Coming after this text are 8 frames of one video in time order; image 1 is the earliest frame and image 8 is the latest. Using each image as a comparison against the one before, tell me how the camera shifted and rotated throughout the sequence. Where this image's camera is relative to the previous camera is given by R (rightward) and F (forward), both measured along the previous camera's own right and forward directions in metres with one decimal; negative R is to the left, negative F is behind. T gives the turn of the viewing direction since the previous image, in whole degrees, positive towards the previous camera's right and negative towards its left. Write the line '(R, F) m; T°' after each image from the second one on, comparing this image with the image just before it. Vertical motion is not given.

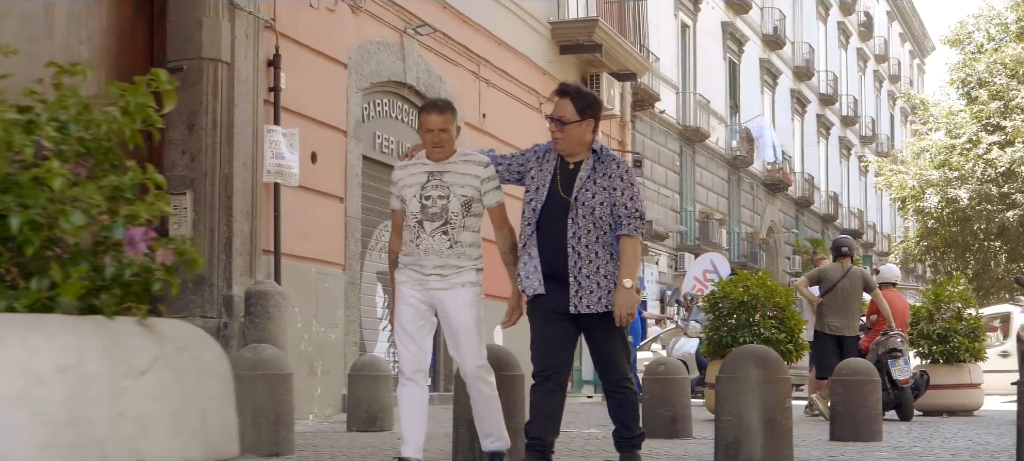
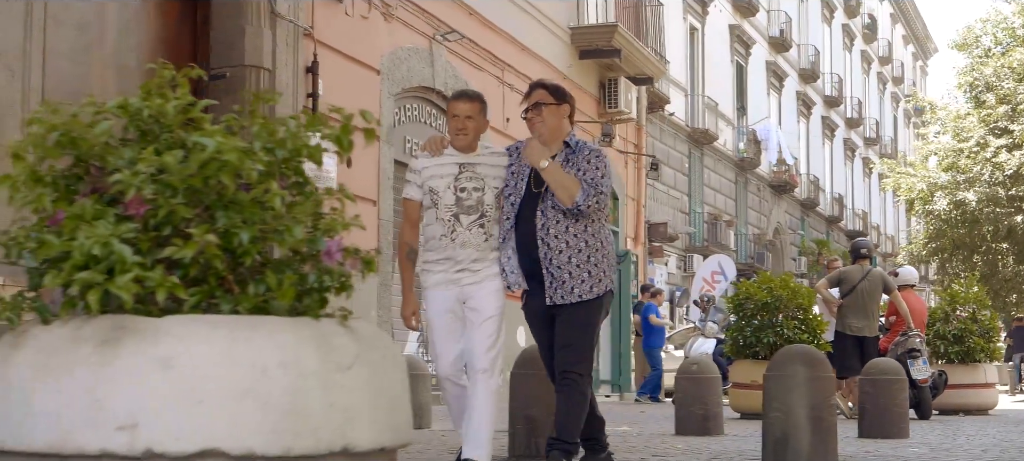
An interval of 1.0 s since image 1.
(-0.3, -0.3) m; 0°
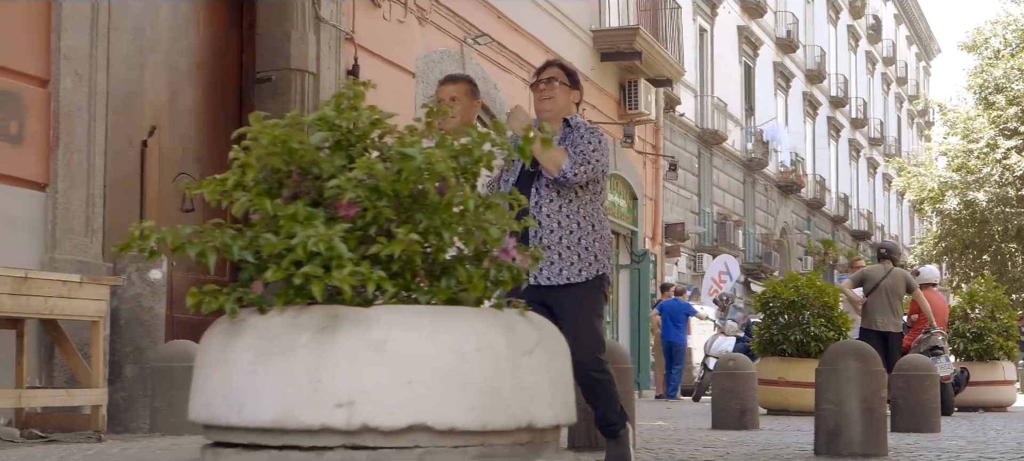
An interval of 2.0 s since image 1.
(-0.3, -0.3) m; 0°
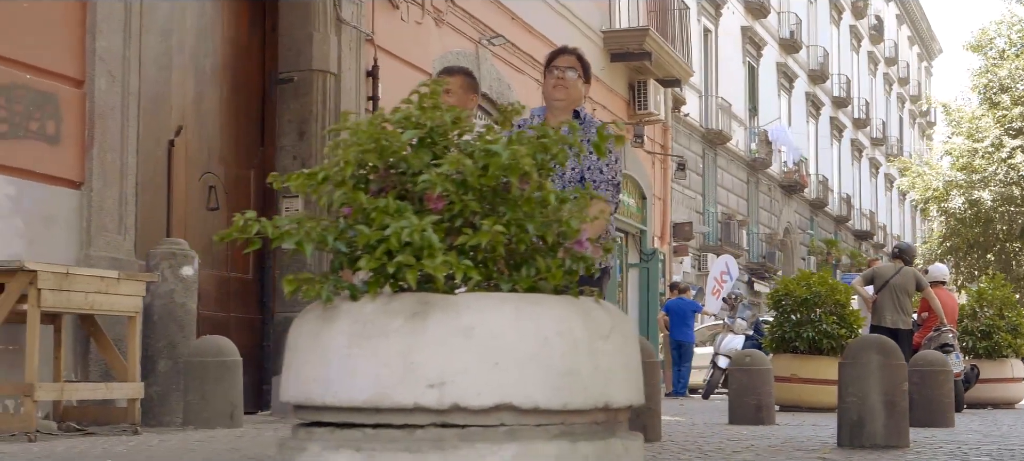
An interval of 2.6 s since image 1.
(-0.2, -0.2) m; 0°
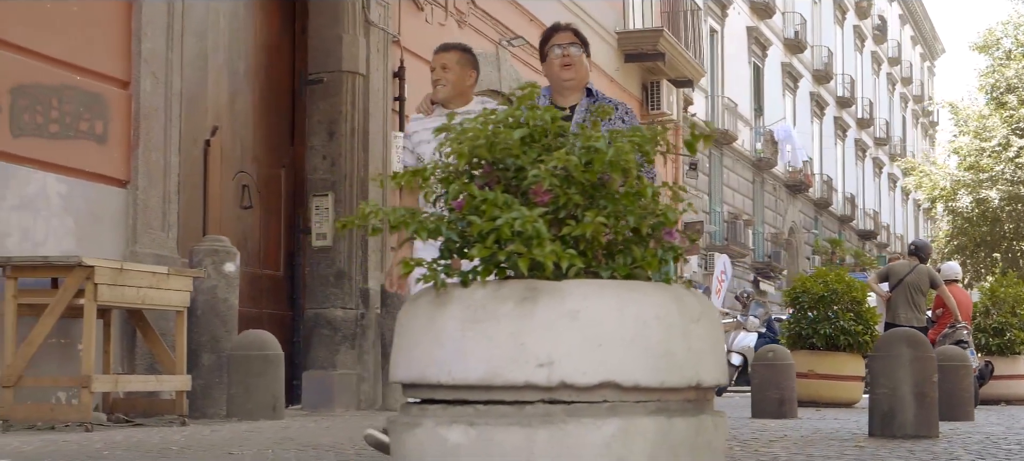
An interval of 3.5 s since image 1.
(-0.2, -0.2) m; 0°
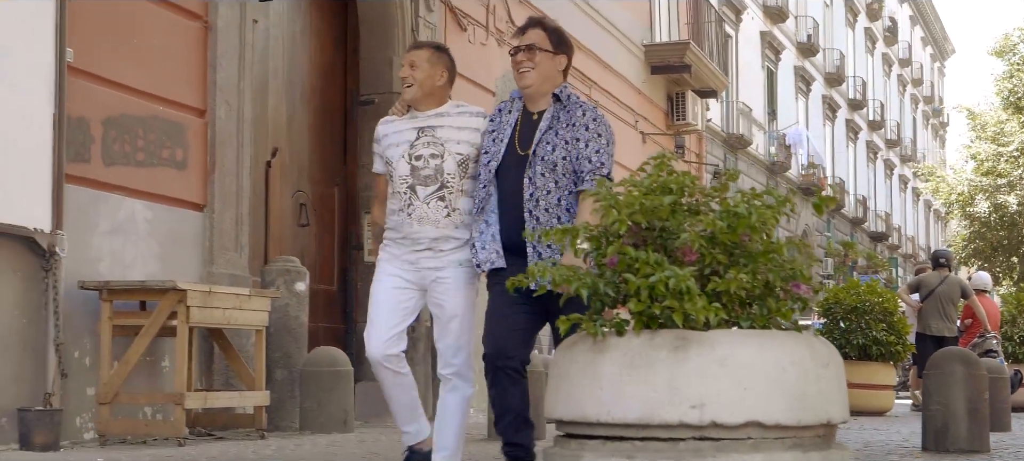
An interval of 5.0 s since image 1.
(-0.4, -0.4) m; 0°
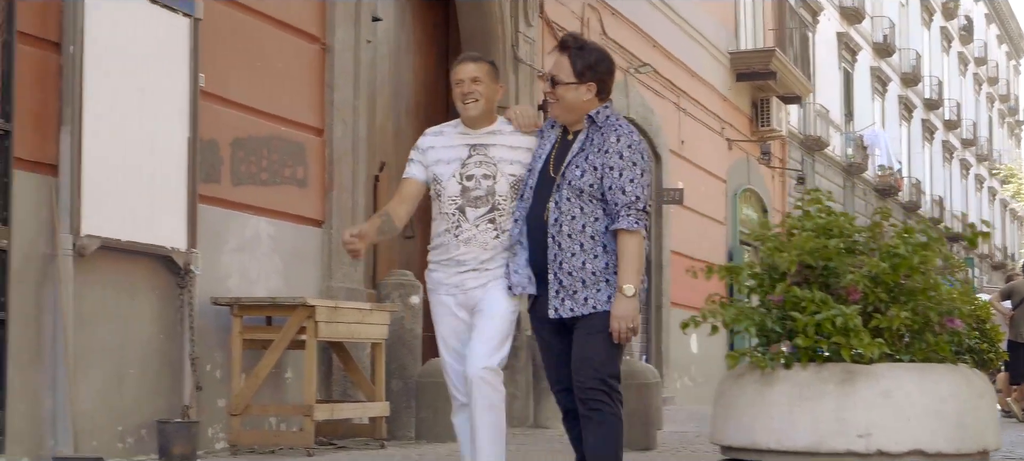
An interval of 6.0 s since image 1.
(-0.3, -0.2) m; -3°
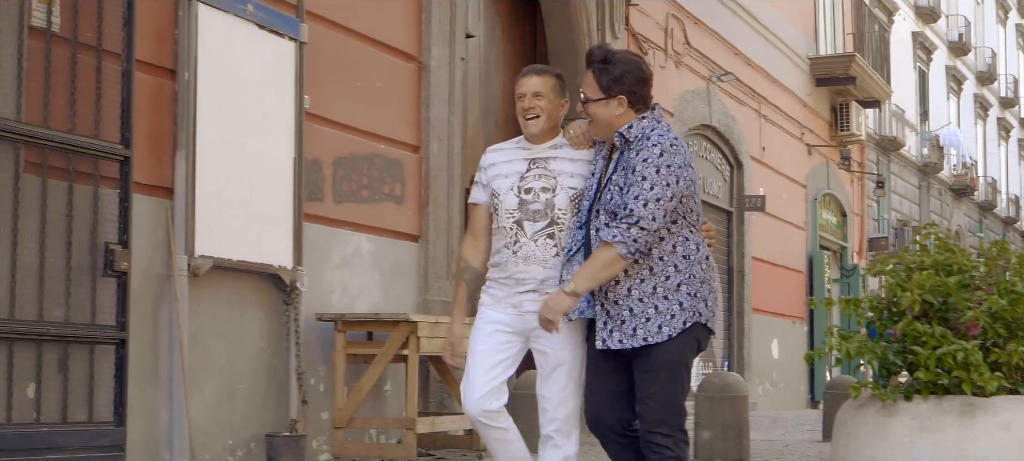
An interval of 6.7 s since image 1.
(-0.2, -0.1) m; -3°
